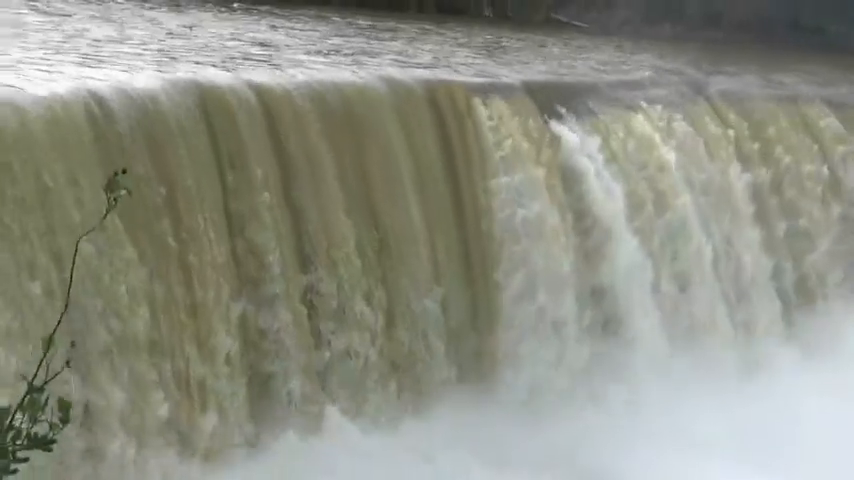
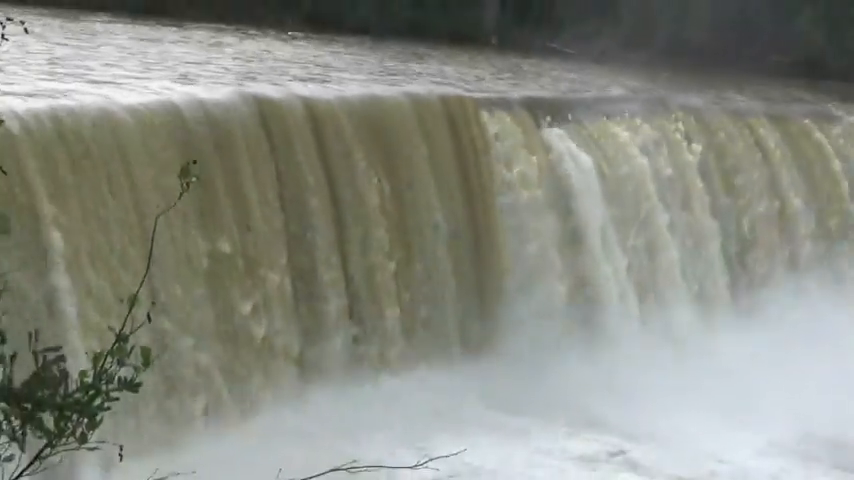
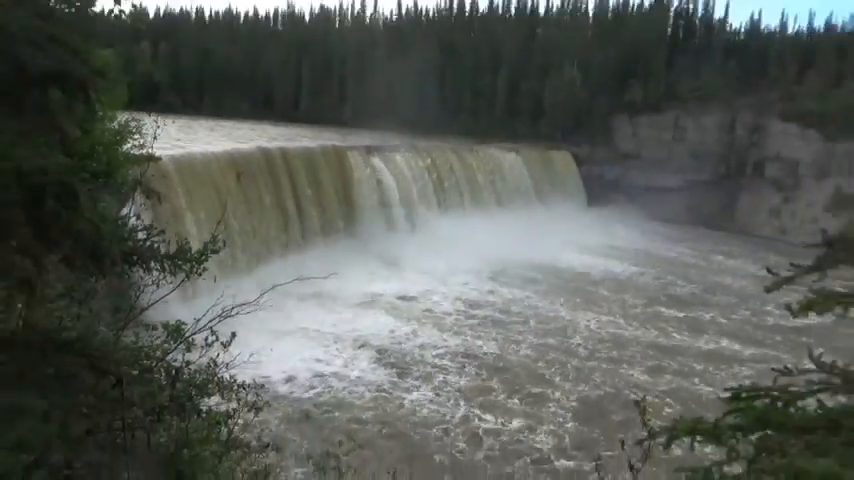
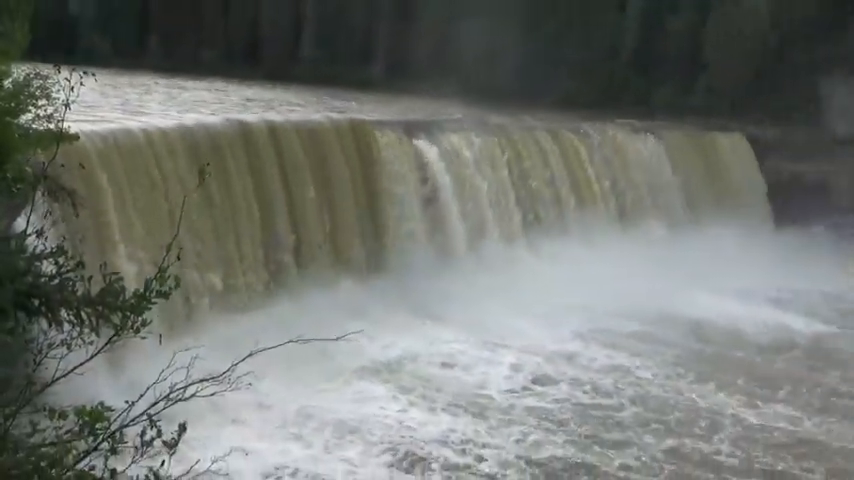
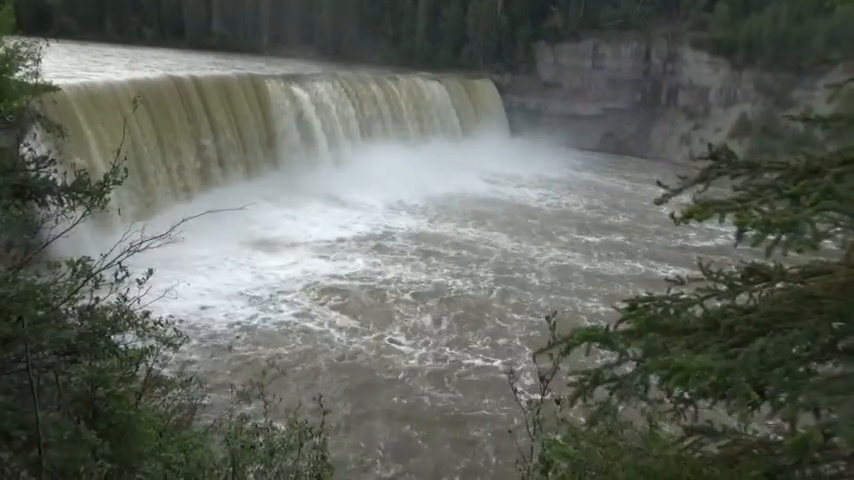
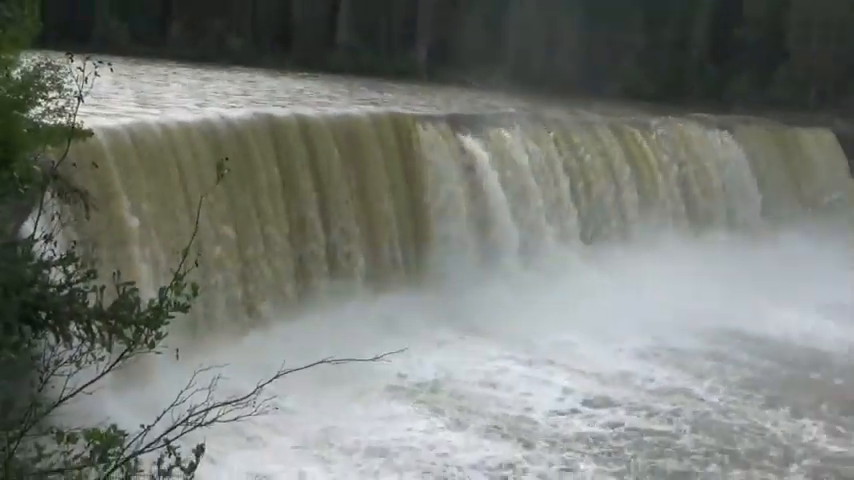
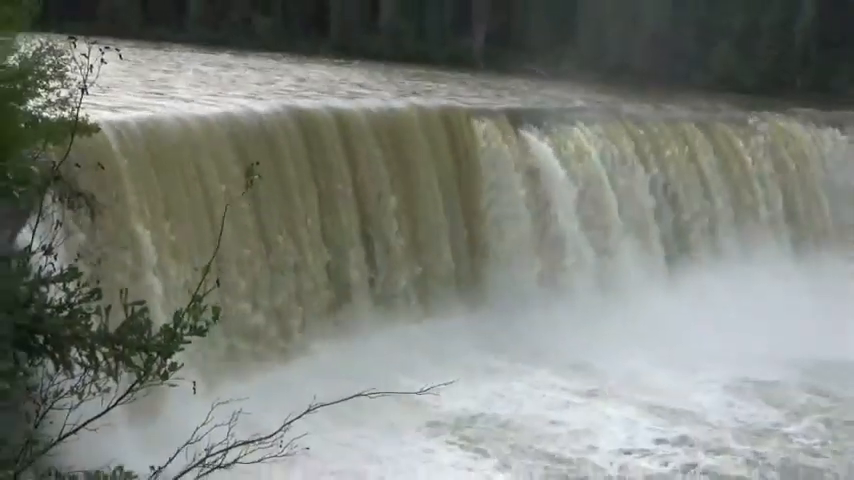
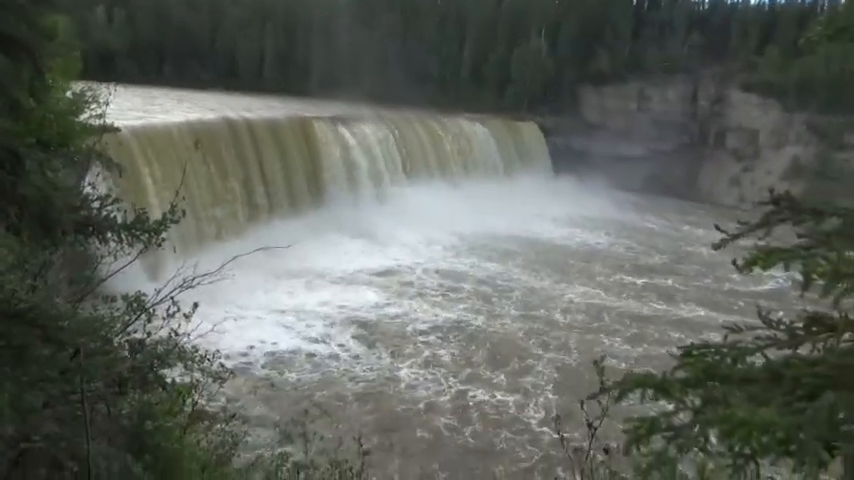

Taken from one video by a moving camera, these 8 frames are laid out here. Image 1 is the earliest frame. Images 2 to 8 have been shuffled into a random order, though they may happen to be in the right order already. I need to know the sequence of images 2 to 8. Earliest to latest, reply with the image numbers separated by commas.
2, 7, 6, 4, 3, 8, 5
